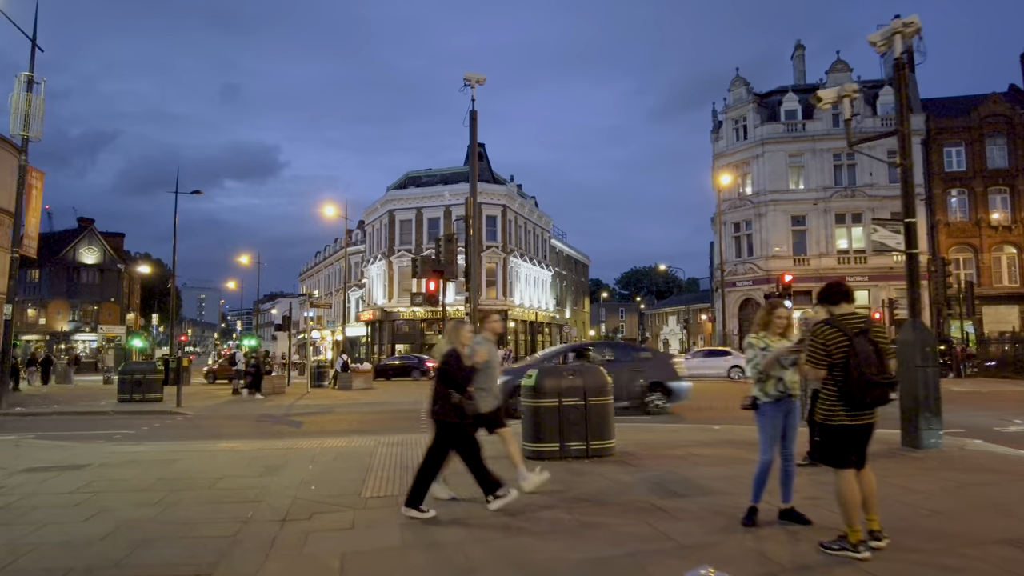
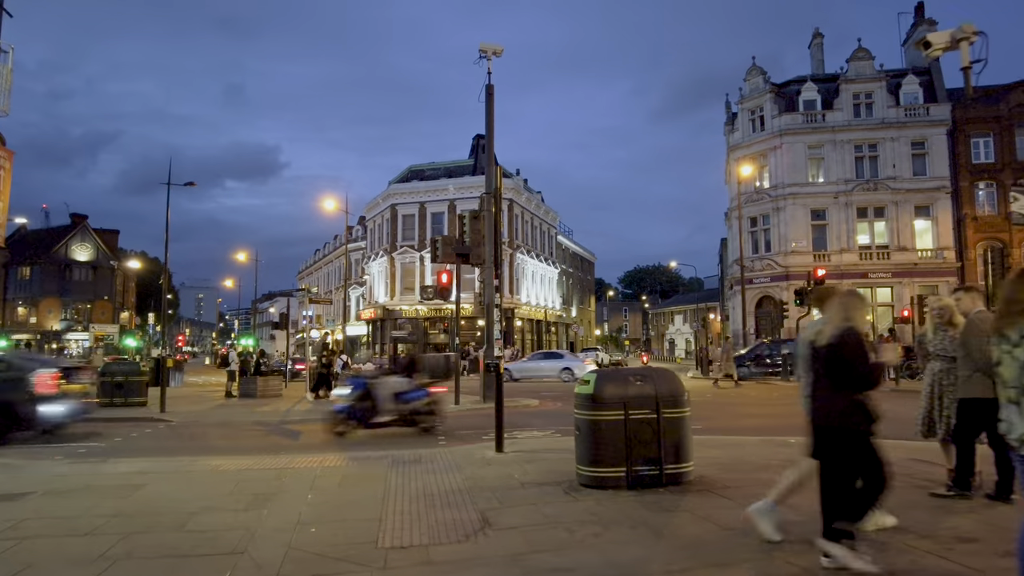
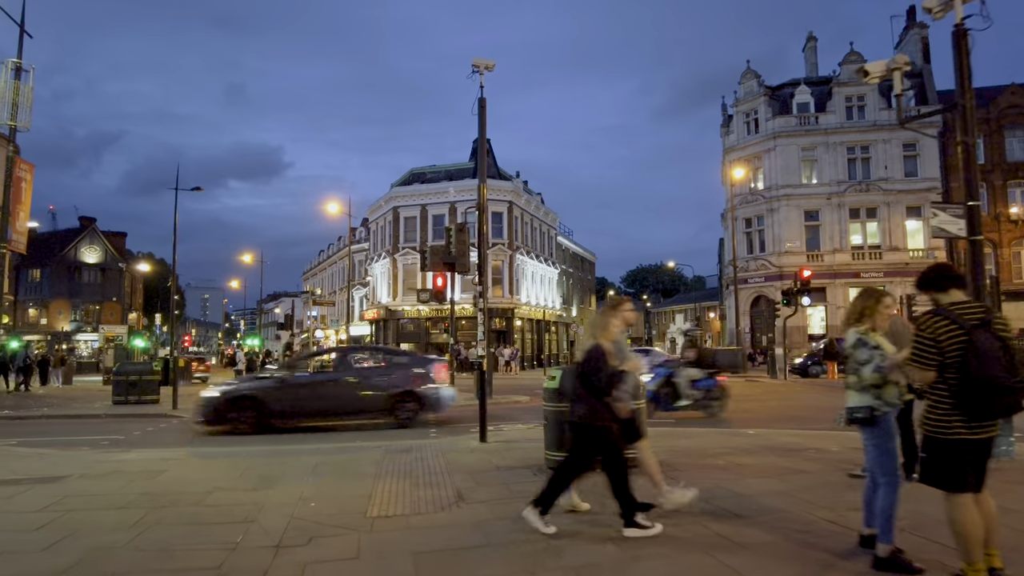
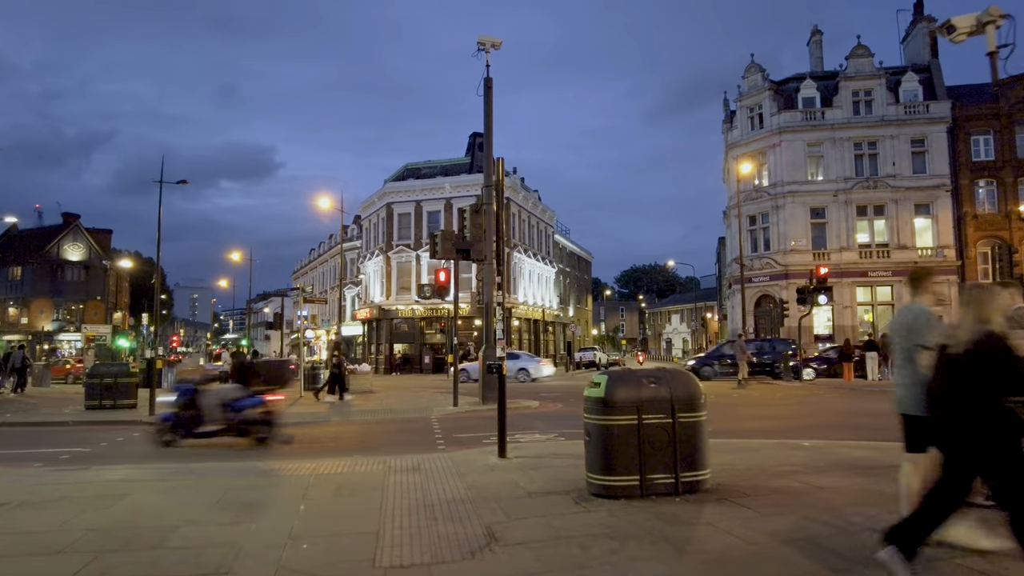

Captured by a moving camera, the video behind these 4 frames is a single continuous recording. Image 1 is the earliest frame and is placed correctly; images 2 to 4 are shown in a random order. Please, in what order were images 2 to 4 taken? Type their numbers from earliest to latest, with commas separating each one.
3, 2, 4
